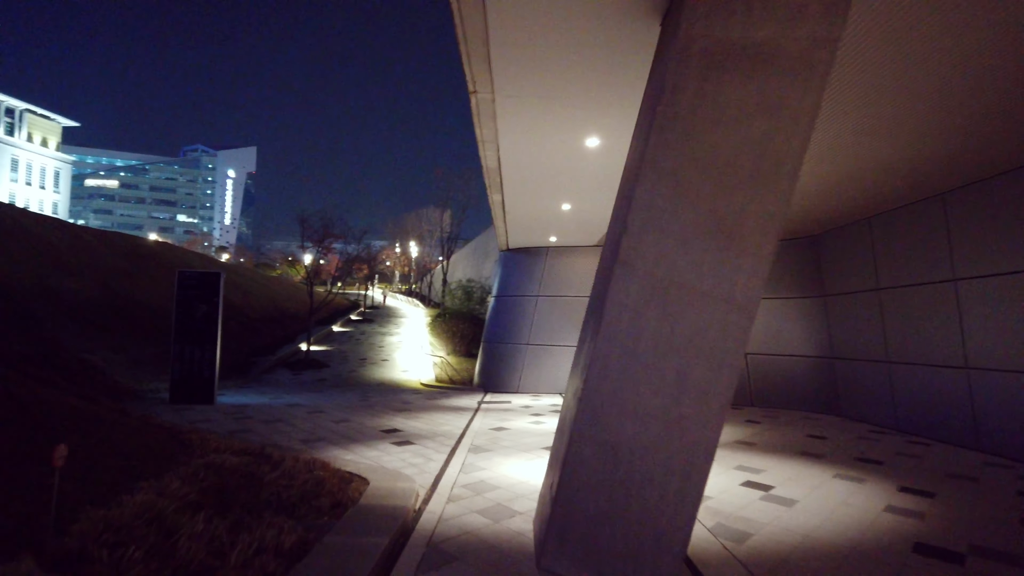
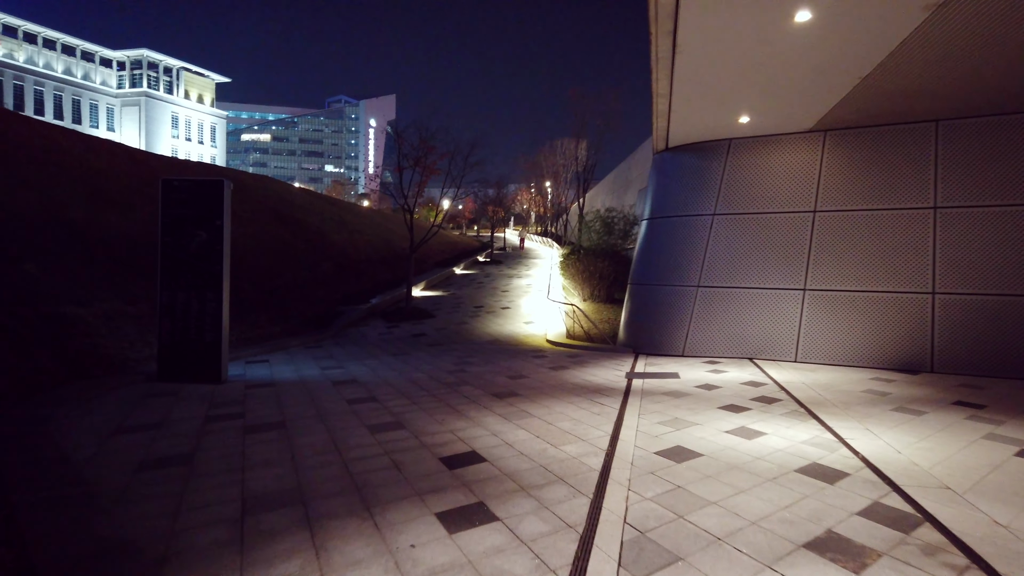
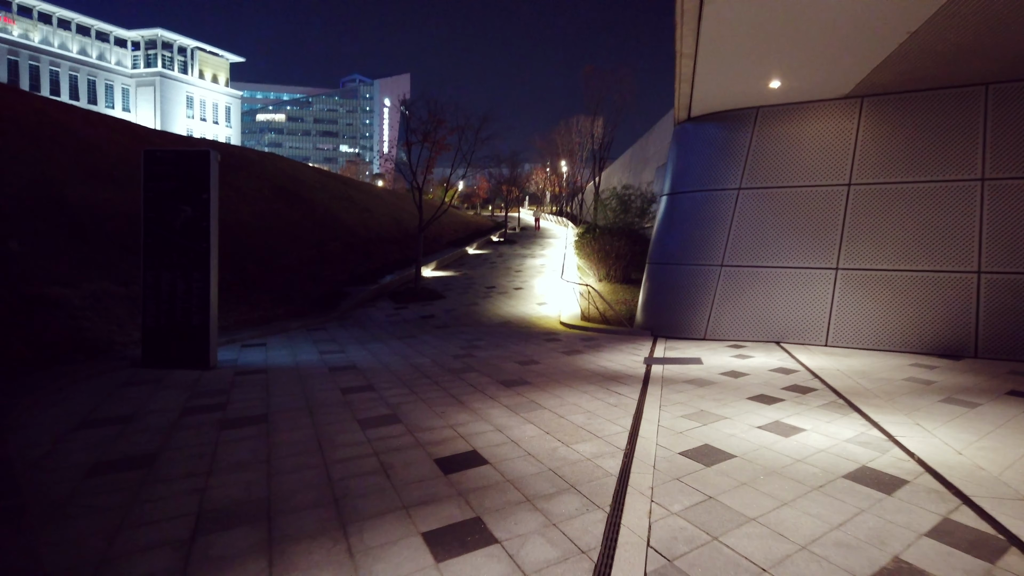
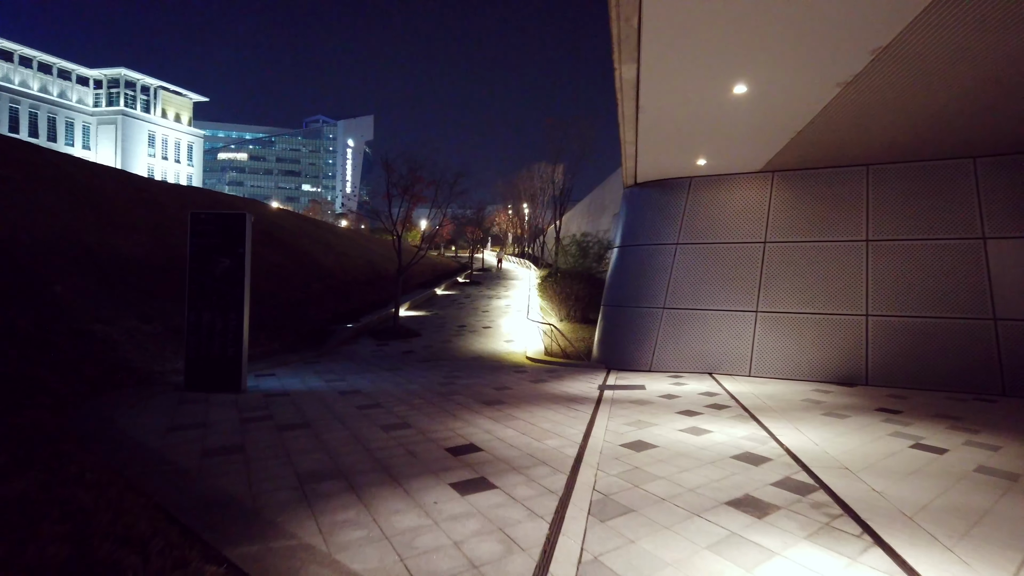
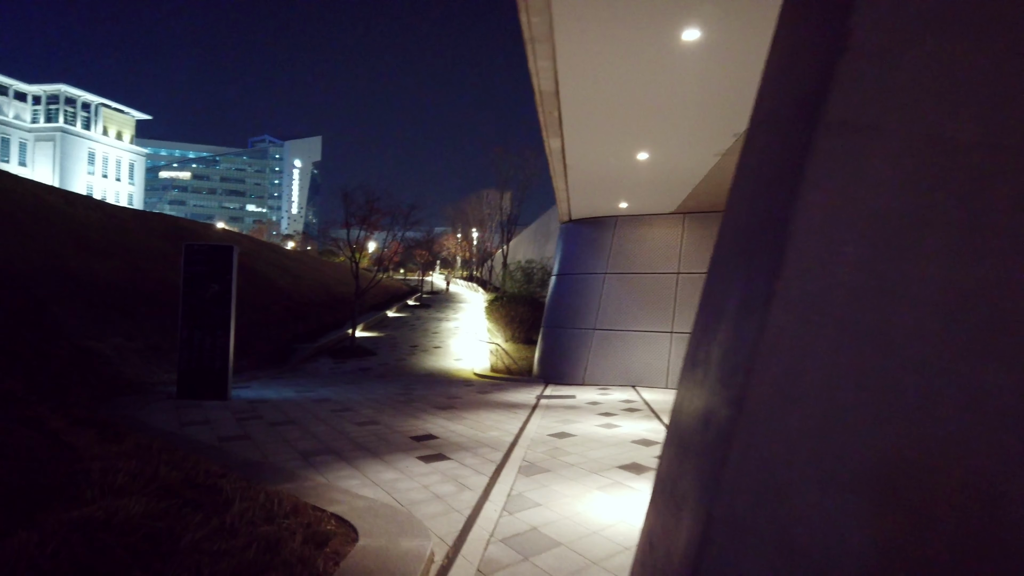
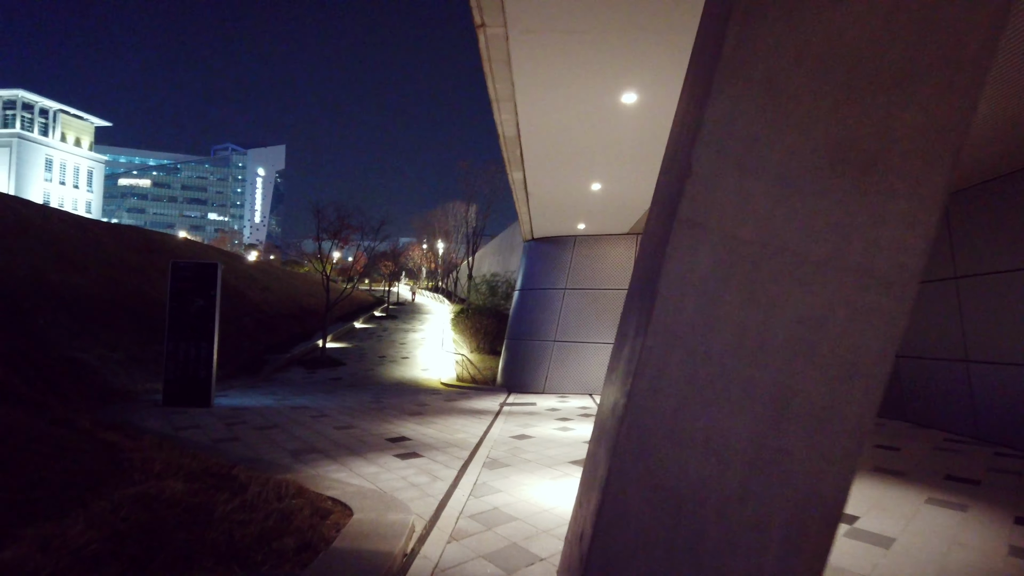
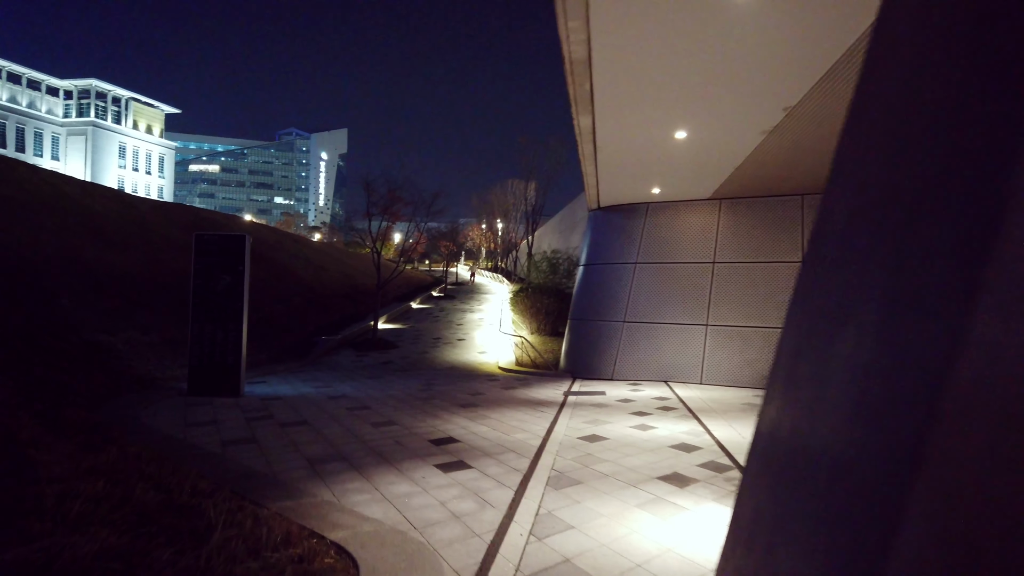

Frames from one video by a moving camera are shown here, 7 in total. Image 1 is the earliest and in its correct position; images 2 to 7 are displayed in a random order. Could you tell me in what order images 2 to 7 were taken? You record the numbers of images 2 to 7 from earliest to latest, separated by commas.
6, 5, 7, 4, 2, 3
